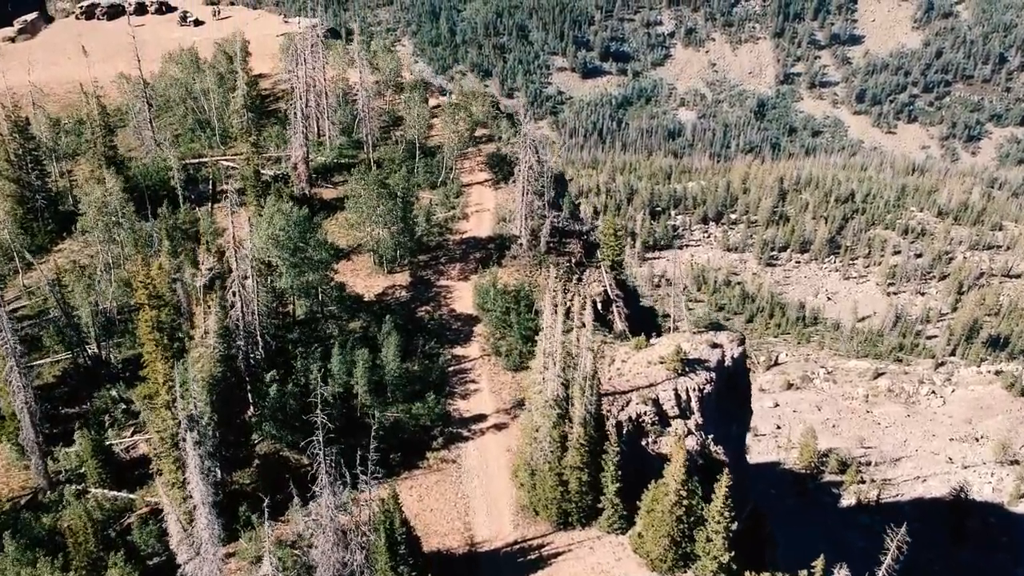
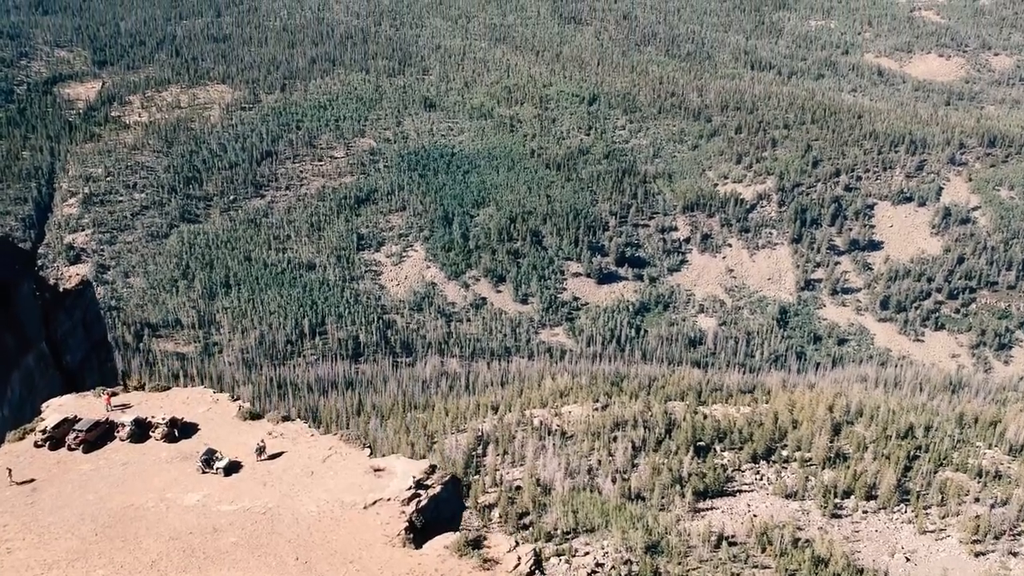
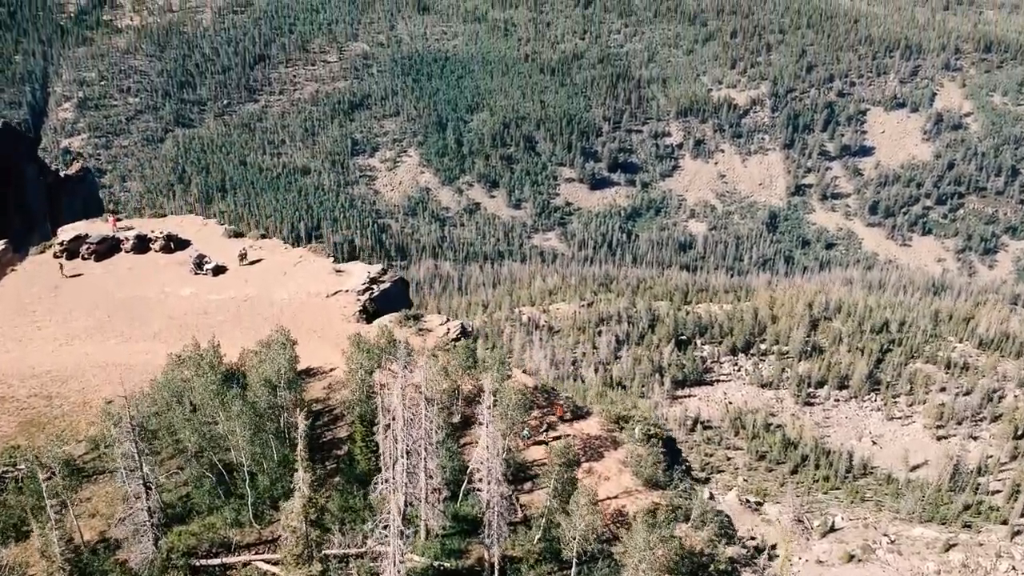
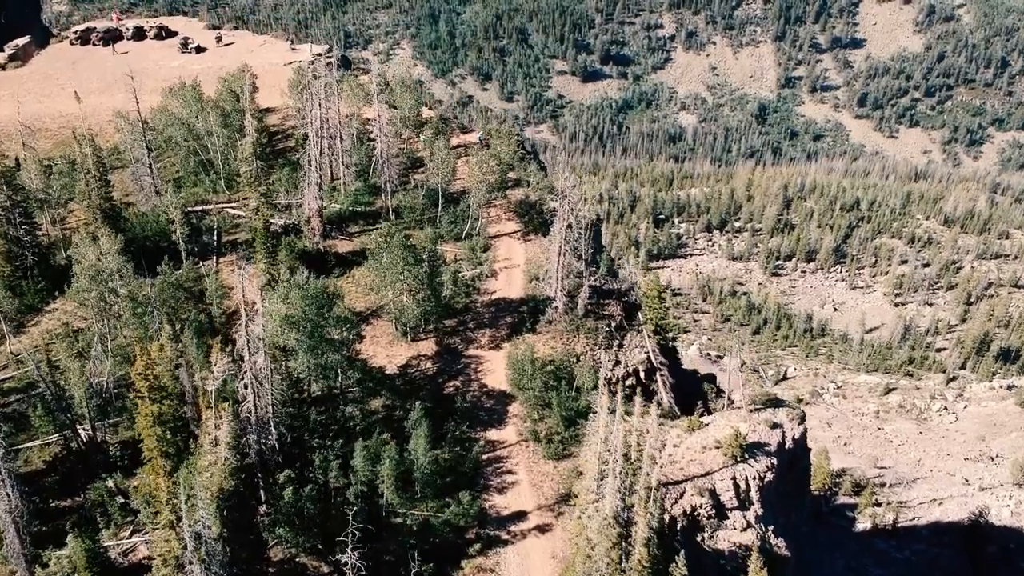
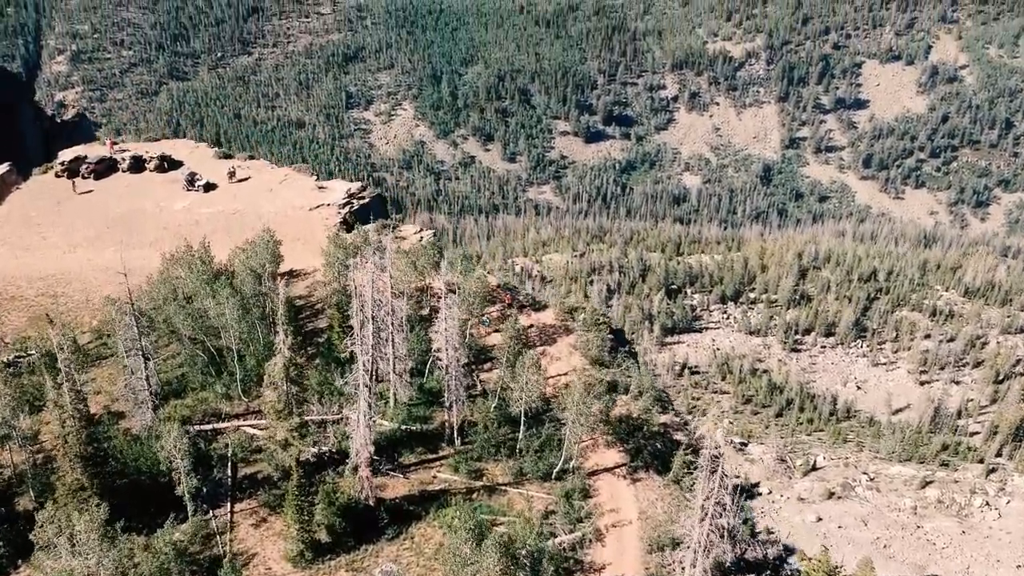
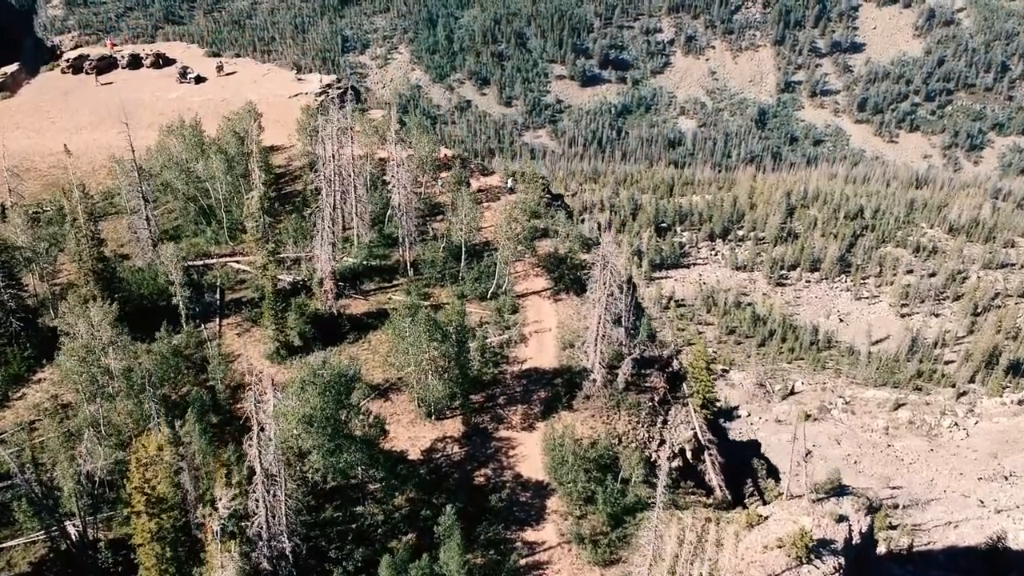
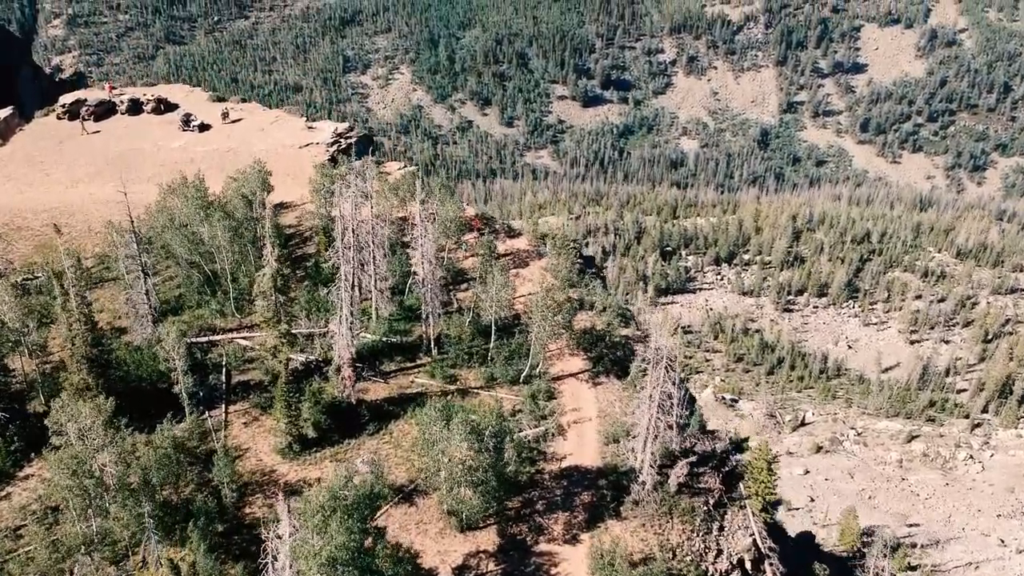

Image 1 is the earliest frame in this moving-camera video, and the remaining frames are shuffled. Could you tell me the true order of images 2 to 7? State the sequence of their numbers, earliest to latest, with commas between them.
4, 6, 7, 5, 3, 2
